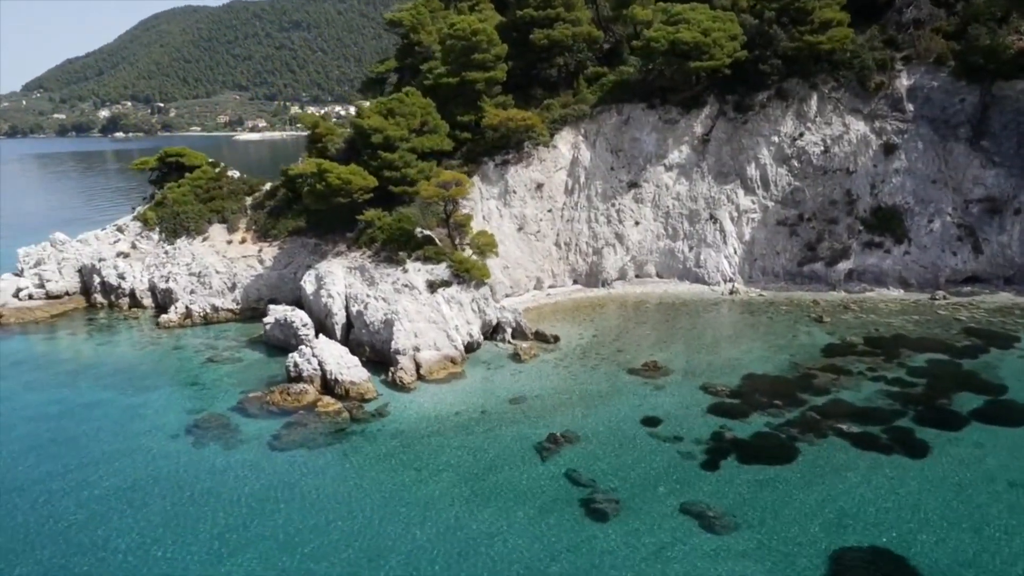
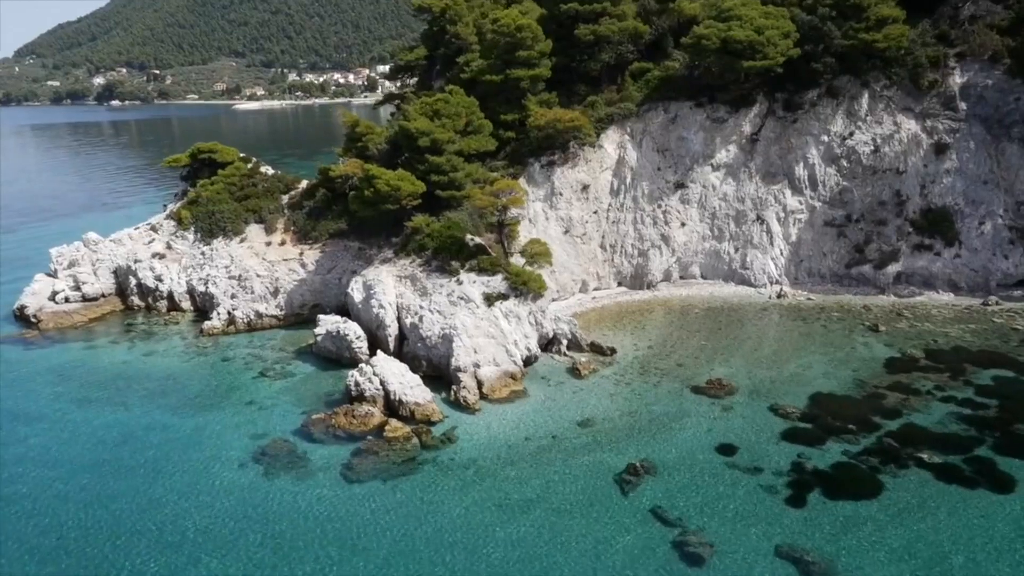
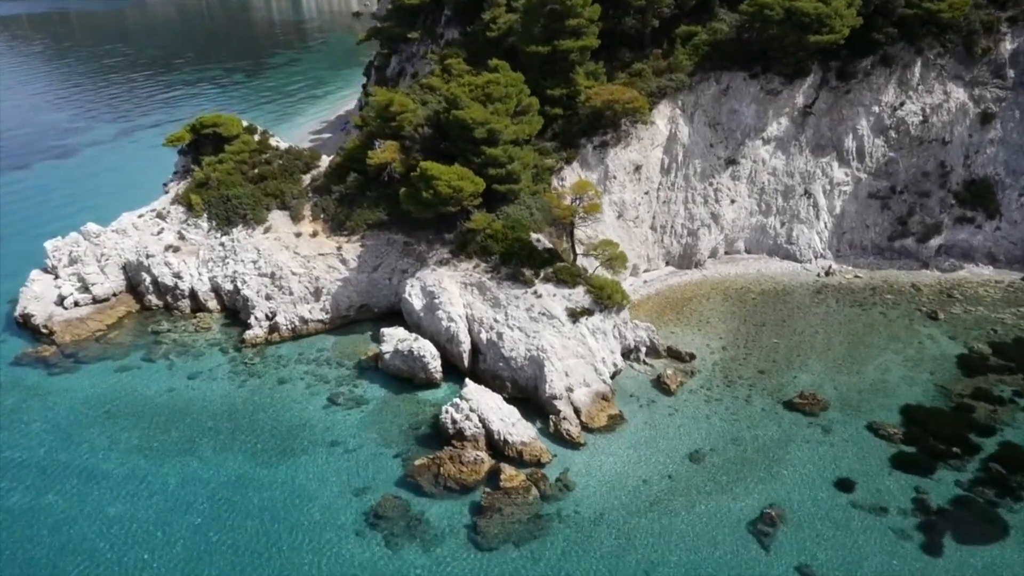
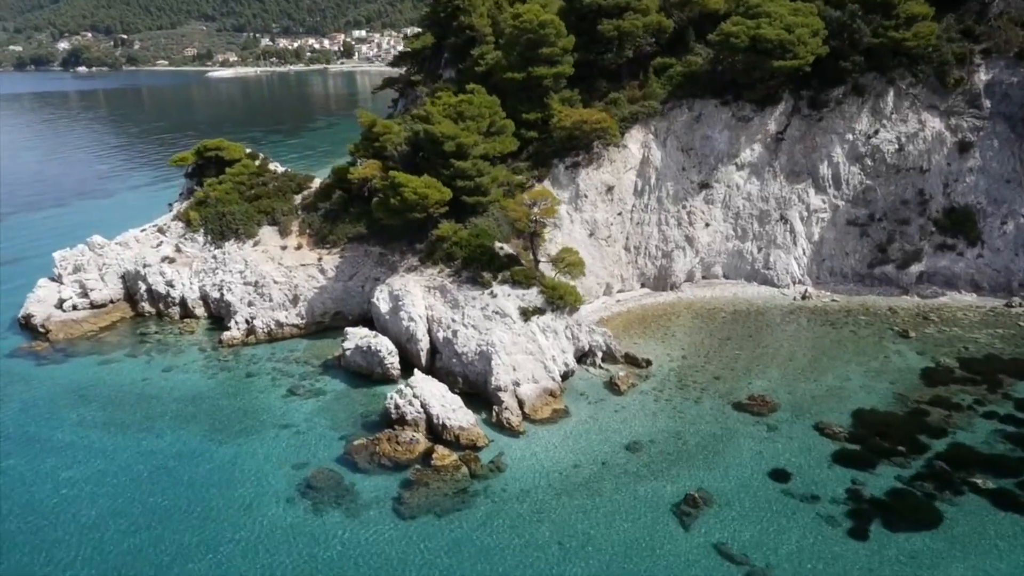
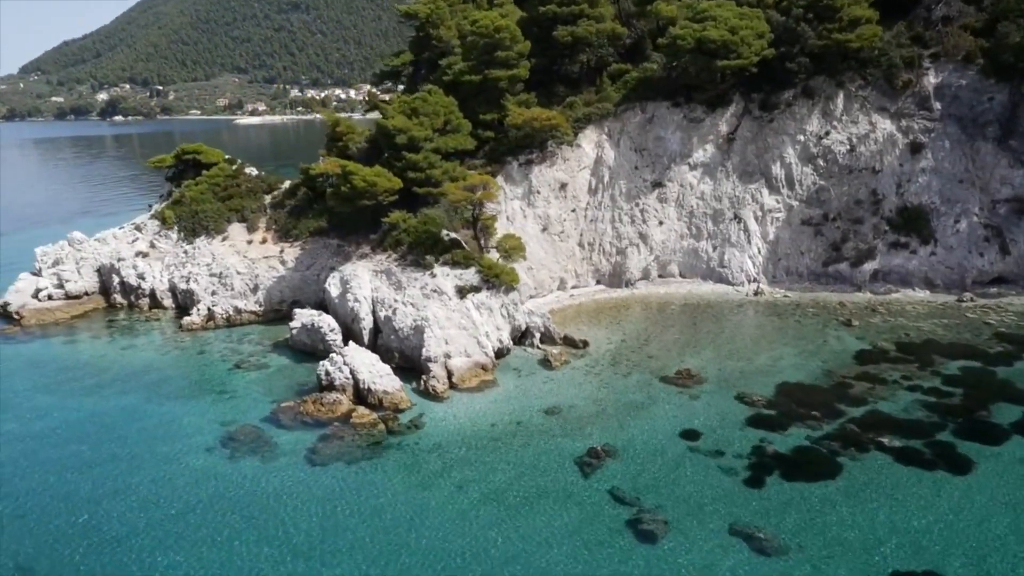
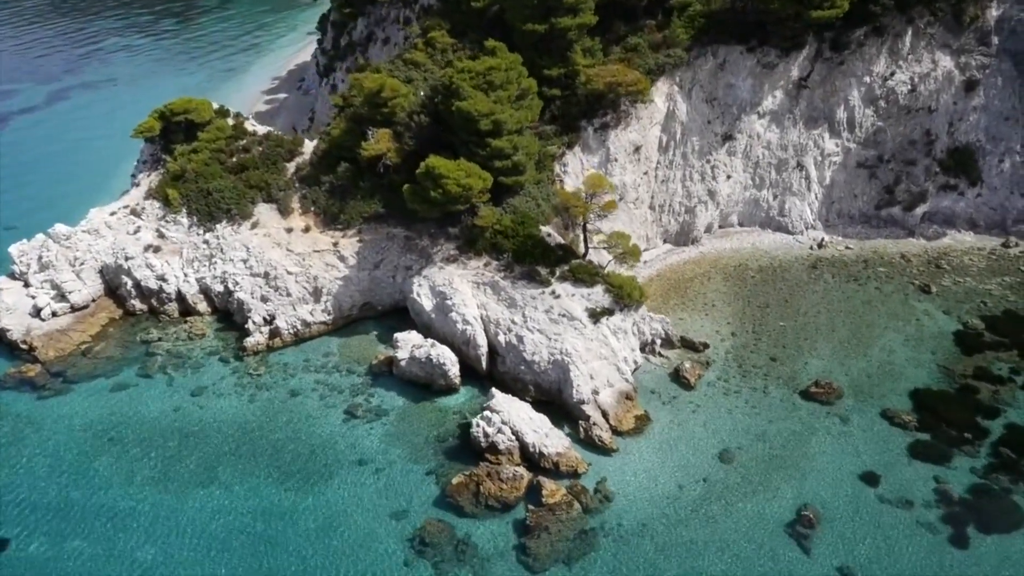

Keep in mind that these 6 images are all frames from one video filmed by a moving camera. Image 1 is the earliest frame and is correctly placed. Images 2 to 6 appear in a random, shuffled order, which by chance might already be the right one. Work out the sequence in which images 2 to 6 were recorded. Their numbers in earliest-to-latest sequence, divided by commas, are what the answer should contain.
5, 2, 4, 3, 6
